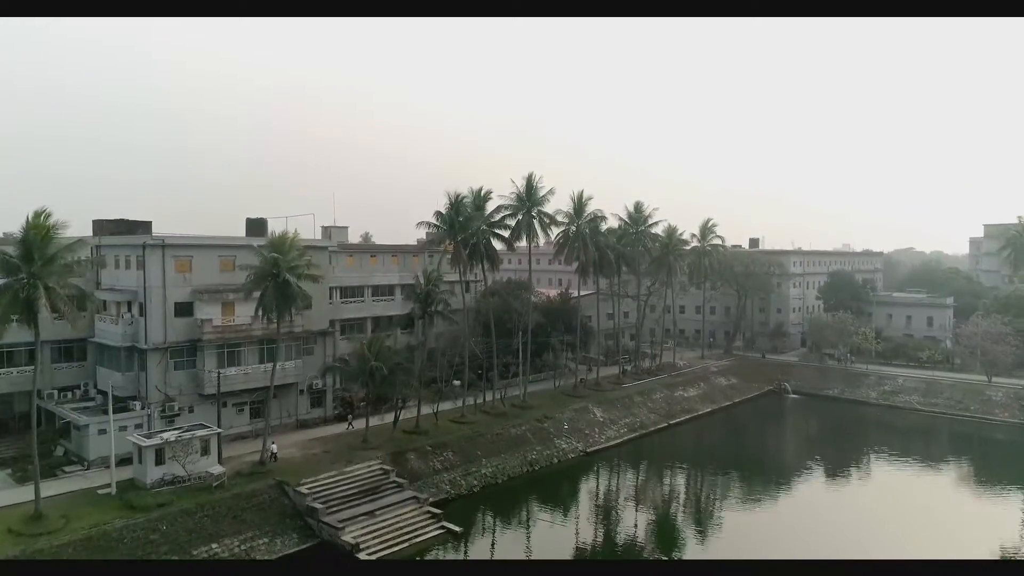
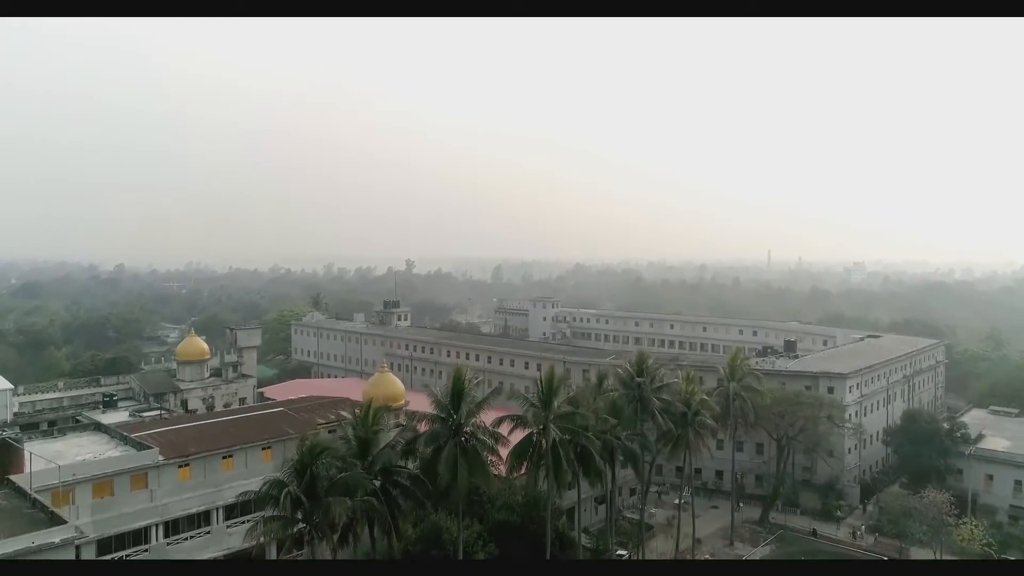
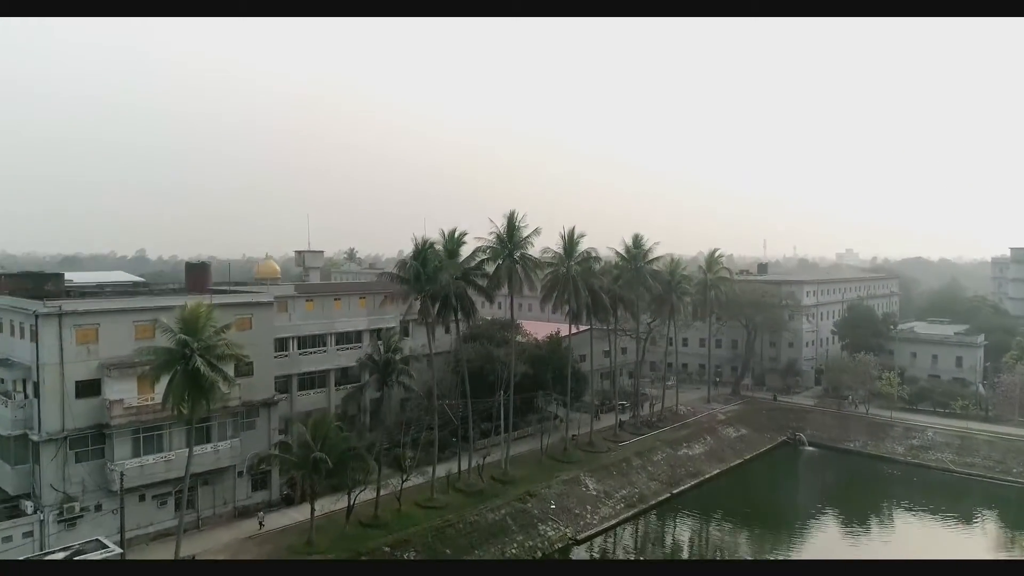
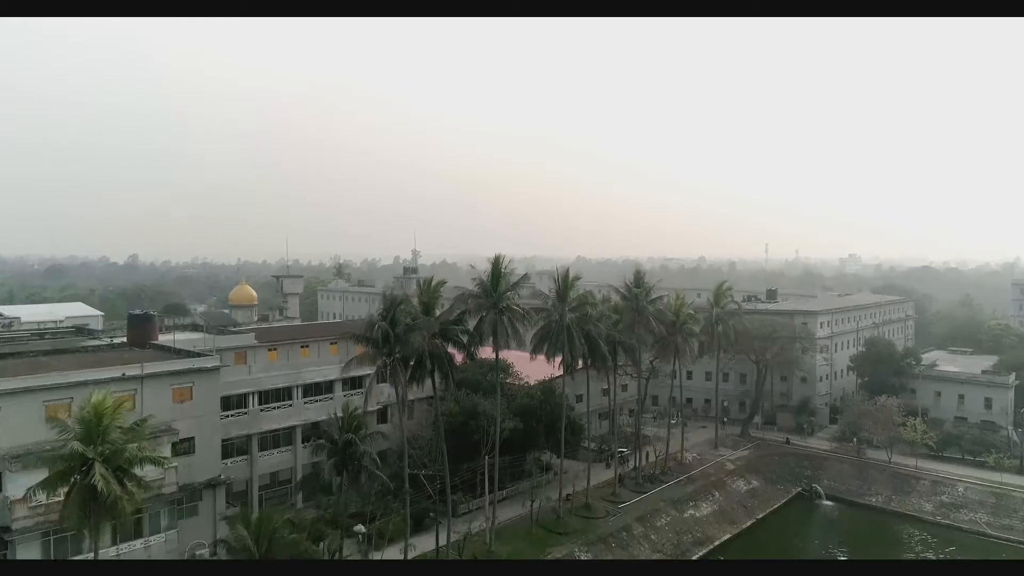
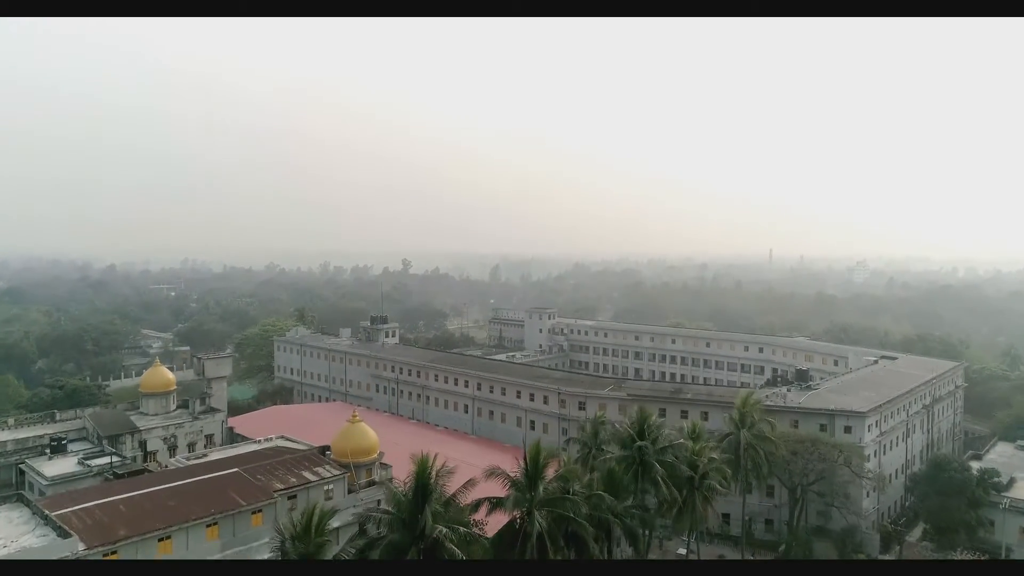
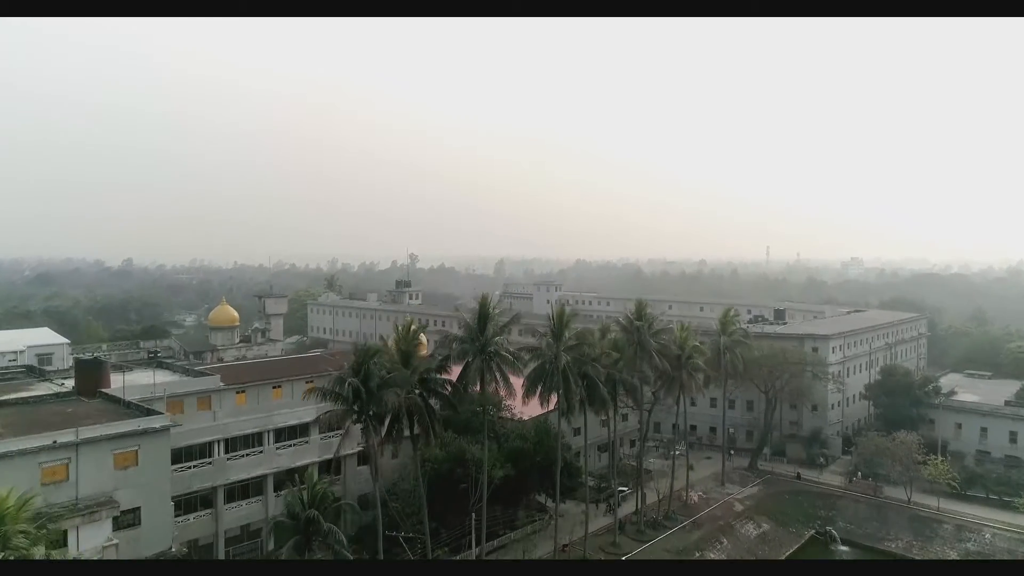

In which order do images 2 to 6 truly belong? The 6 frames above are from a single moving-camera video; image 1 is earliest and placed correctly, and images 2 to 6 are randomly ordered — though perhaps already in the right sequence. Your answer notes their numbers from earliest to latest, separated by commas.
3, 4, 6, 2, 5
